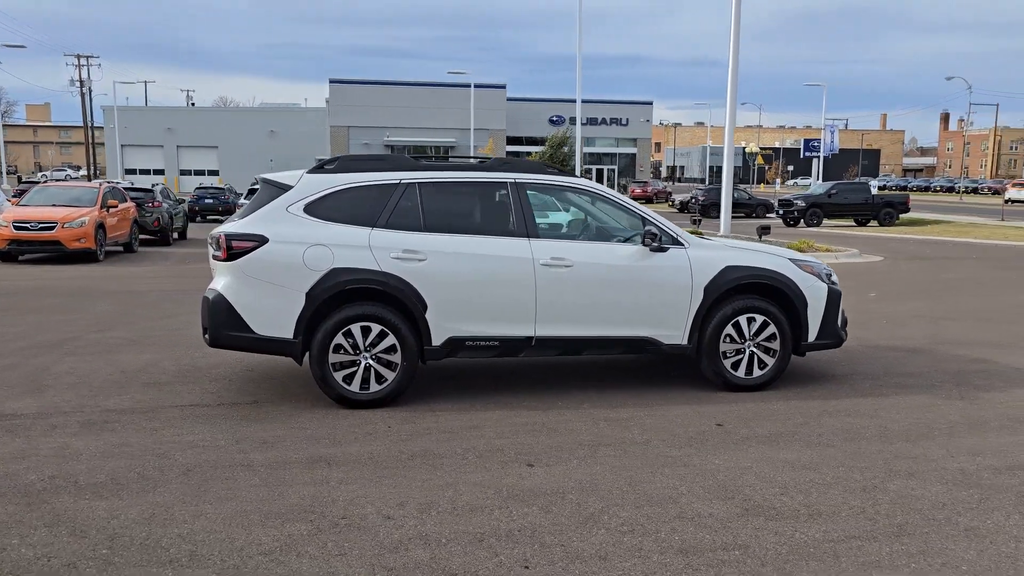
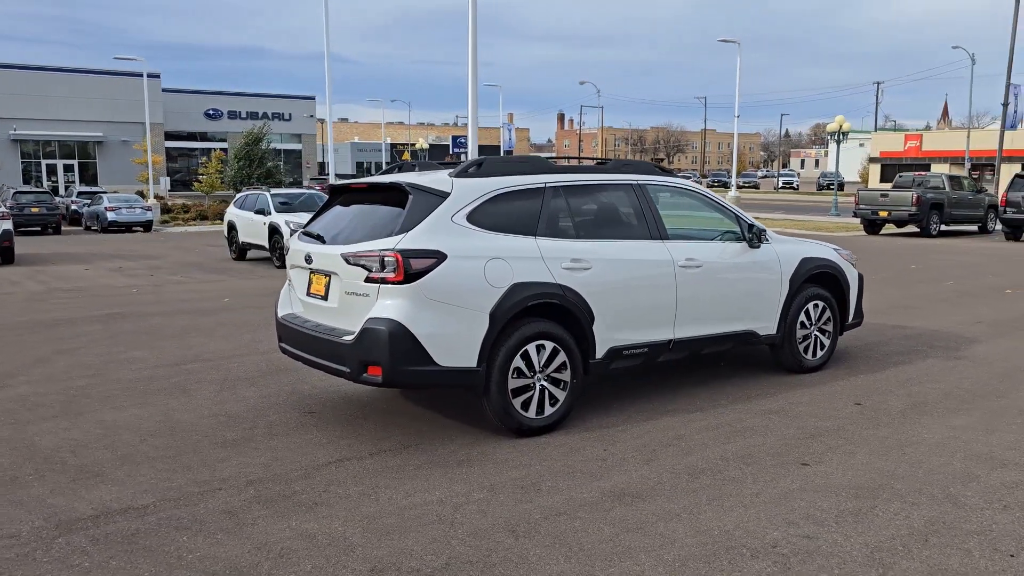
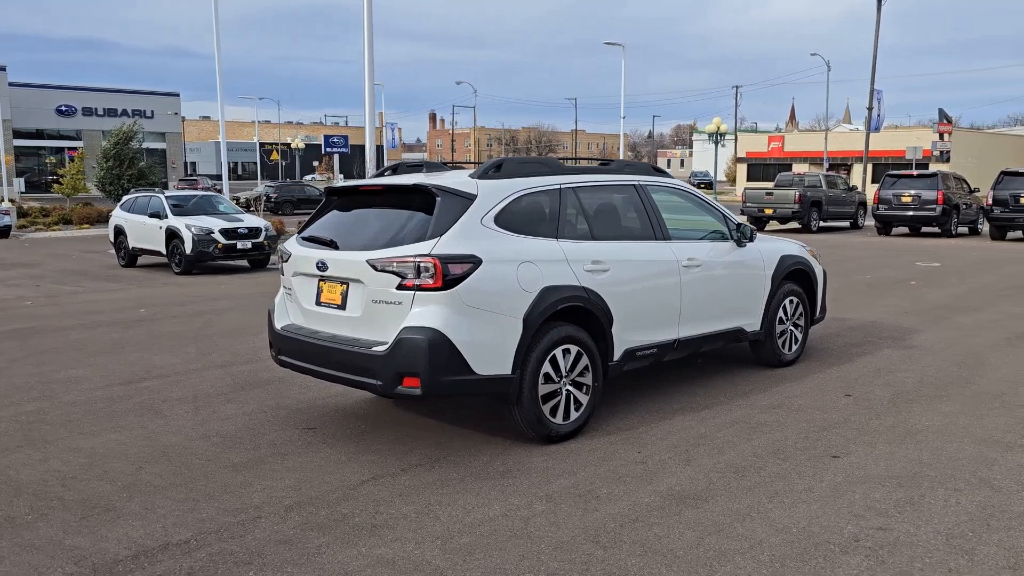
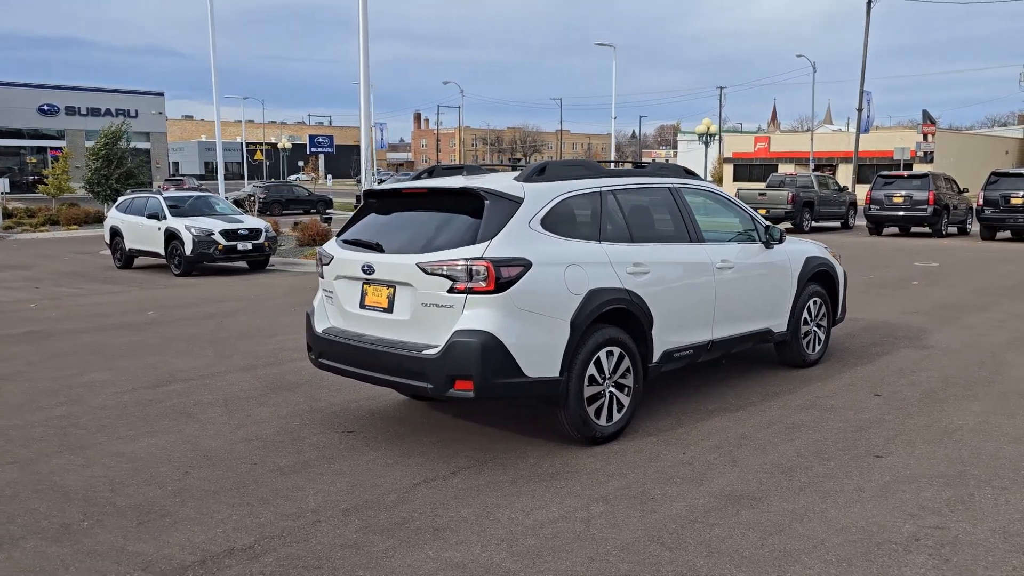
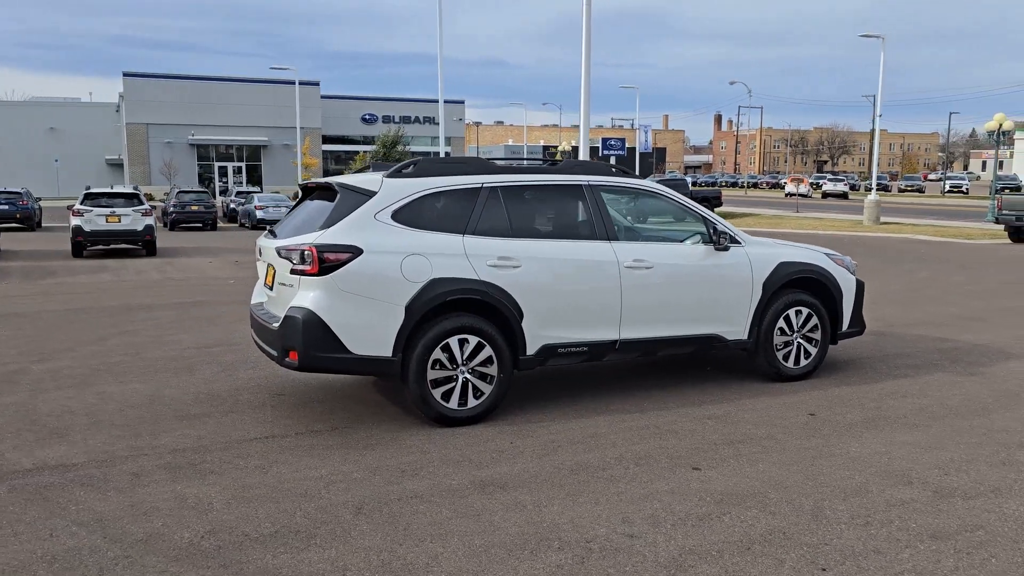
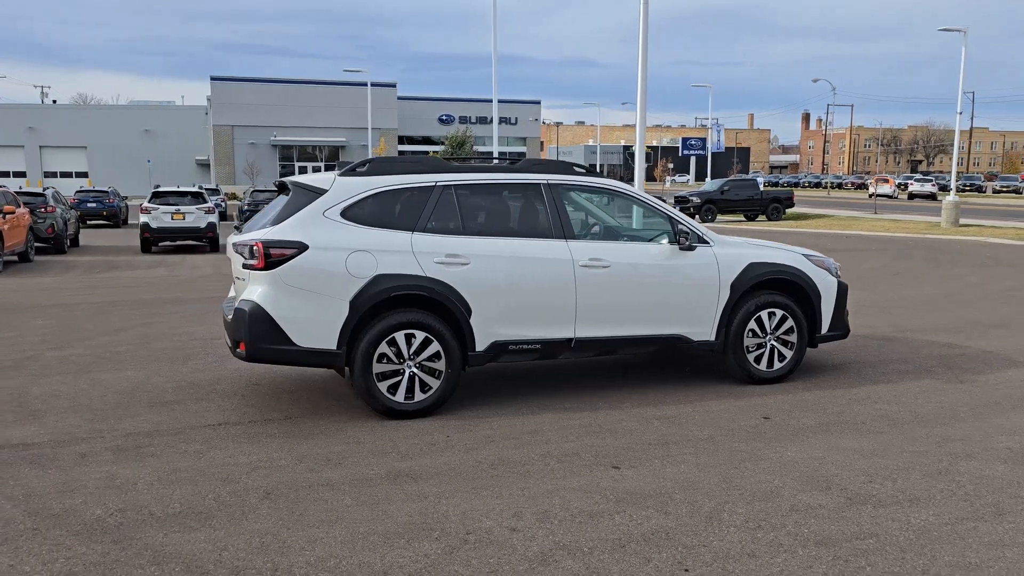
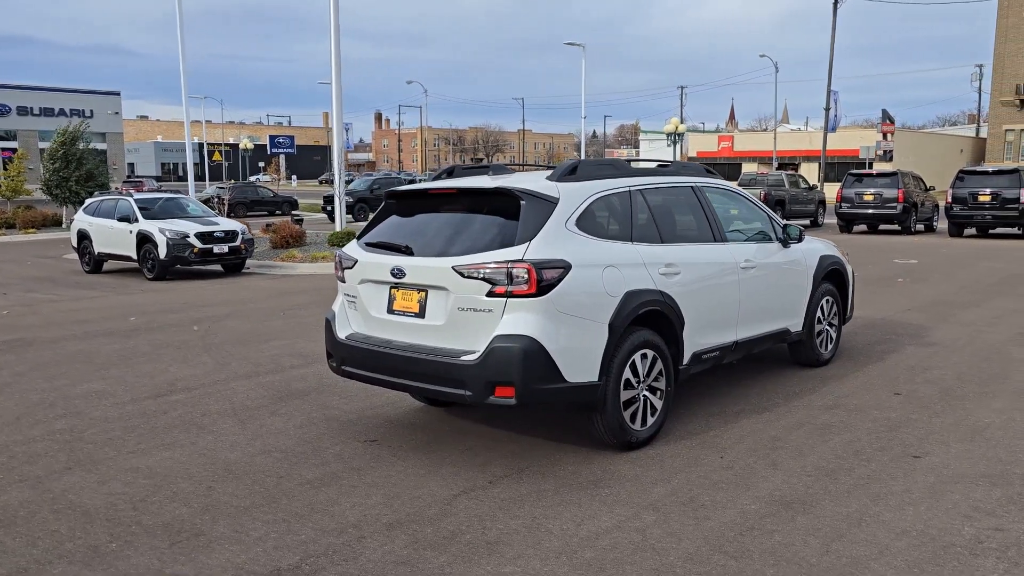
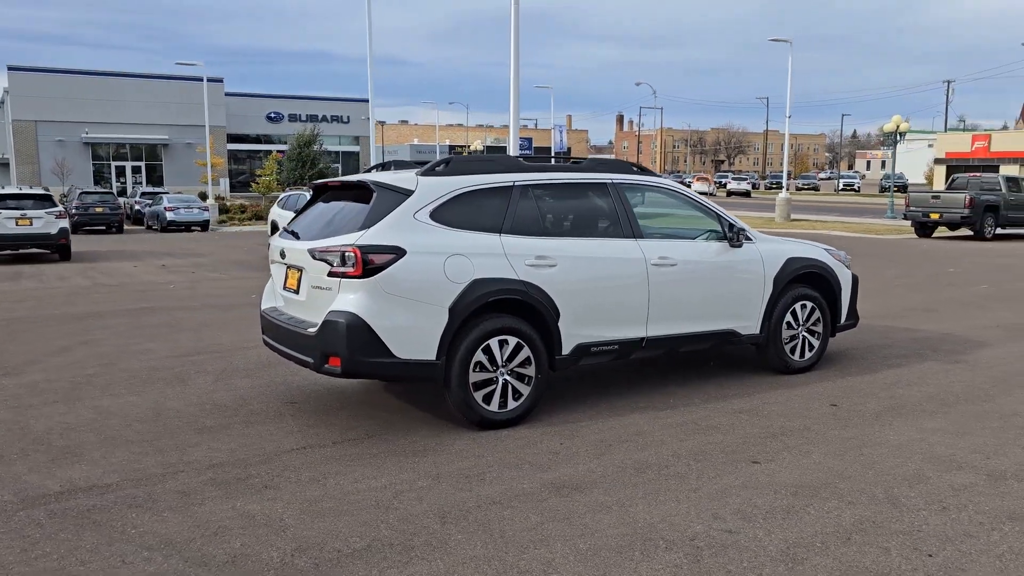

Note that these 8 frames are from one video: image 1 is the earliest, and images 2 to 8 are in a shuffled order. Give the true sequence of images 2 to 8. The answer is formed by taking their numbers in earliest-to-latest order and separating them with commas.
6, 5, 8, 2, 3, 4, 7
